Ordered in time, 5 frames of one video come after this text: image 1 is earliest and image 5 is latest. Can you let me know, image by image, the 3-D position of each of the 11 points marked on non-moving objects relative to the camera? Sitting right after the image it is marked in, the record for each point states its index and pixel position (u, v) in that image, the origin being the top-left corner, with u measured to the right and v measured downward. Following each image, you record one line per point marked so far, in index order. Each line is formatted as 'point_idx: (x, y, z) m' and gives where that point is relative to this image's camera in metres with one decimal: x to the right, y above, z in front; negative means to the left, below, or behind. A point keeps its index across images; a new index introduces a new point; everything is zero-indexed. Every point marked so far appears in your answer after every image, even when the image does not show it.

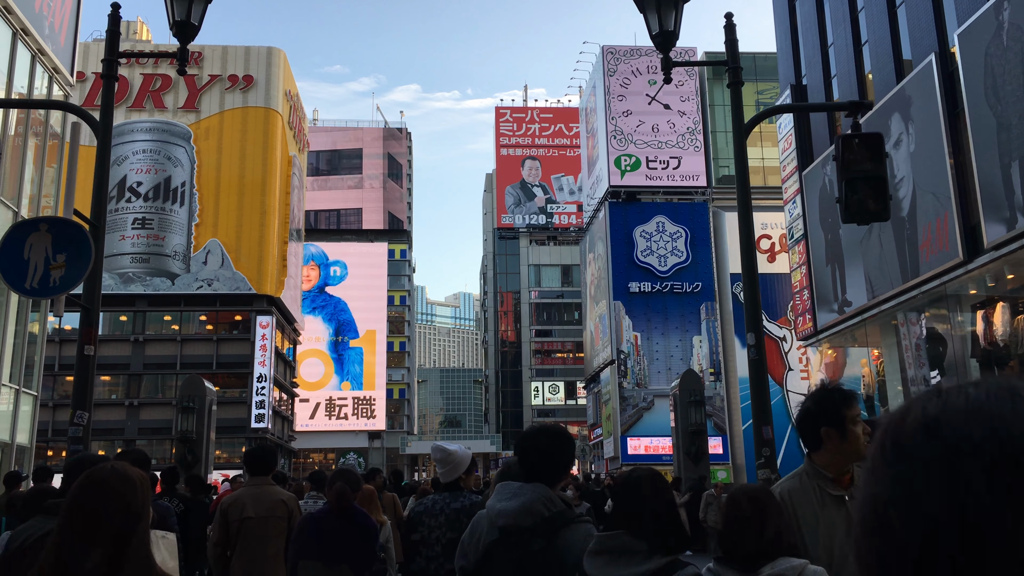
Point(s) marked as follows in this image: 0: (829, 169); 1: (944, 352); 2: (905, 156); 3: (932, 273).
0: (+7.2, +2.7, +20.1) m
1: (+7.7, -1.2, +15.9) m
2: (+7.5, +2.5, +16.9) m
3: (+7.6, +0.3, +16.0) m
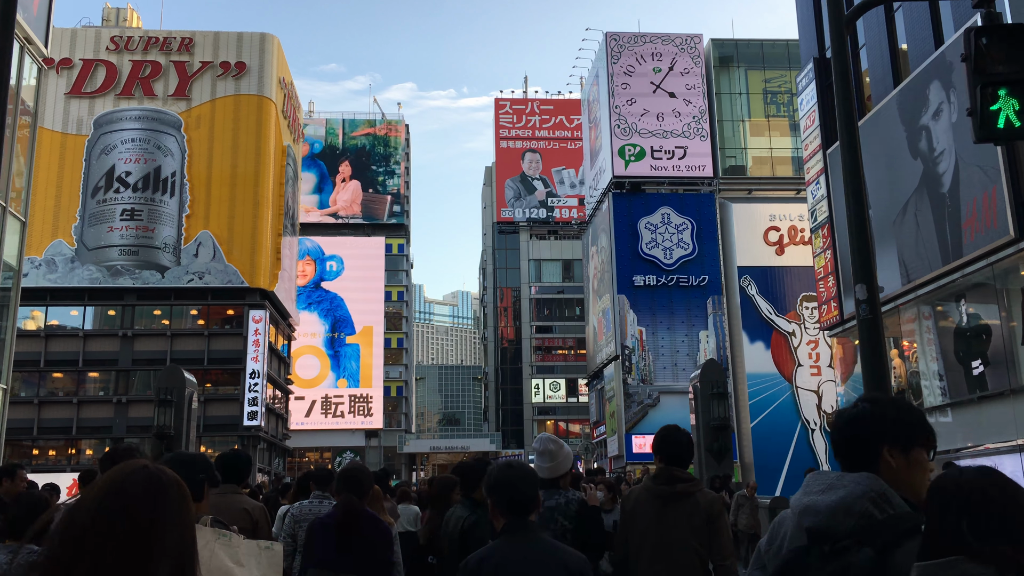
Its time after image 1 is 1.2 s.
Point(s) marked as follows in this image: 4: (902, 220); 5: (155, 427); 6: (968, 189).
0: (+7.3, +3.0, +18.7) m
1: (+7.8, -0.9, +14.5) m
2: (+7.6, +2.8, +15.5) m
3: (+7.7, +0.6, +14.6) m
4: (+7.5, +1.3, +17.1) m
5: (-6.0, -2.3, +14.8) m
6: (+7.7, +1.7, +15.0) m
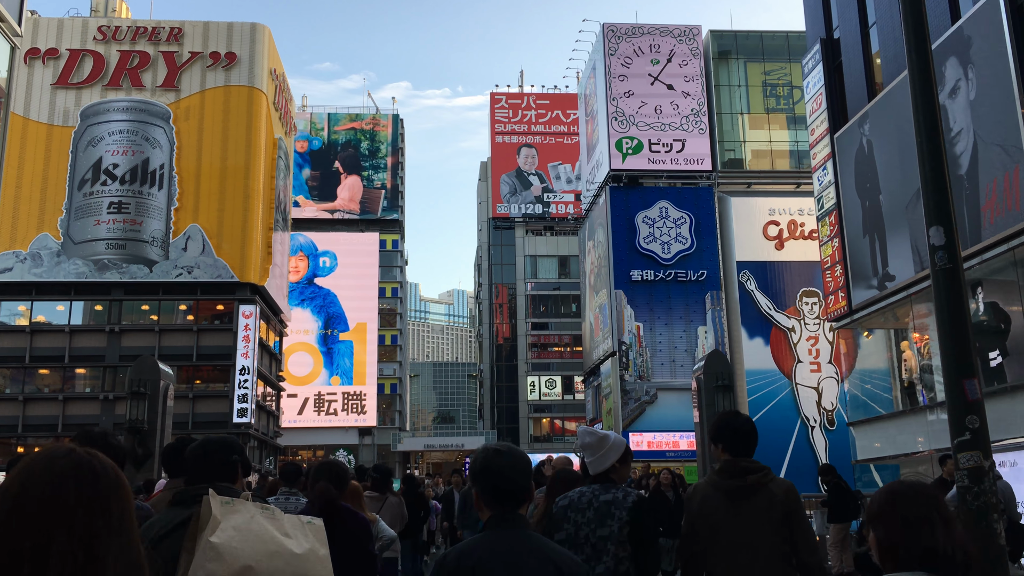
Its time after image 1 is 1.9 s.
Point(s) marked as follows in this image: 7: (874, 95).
0: (+7.2, +3.3, +17.9) m
1: (+7.7, -0.7, +13.7) m
2: (+7.5, +3.1, +14.7) m
3: (+7.6, +0.8, +13.8) m
4: (+7.4, +1.5, +16.3) m
5: (-6.1, -2.1, +13.9) m
6: (+7.6, +1.9, +14.2) m
7: (+7.4, +3.9, +18.0) m
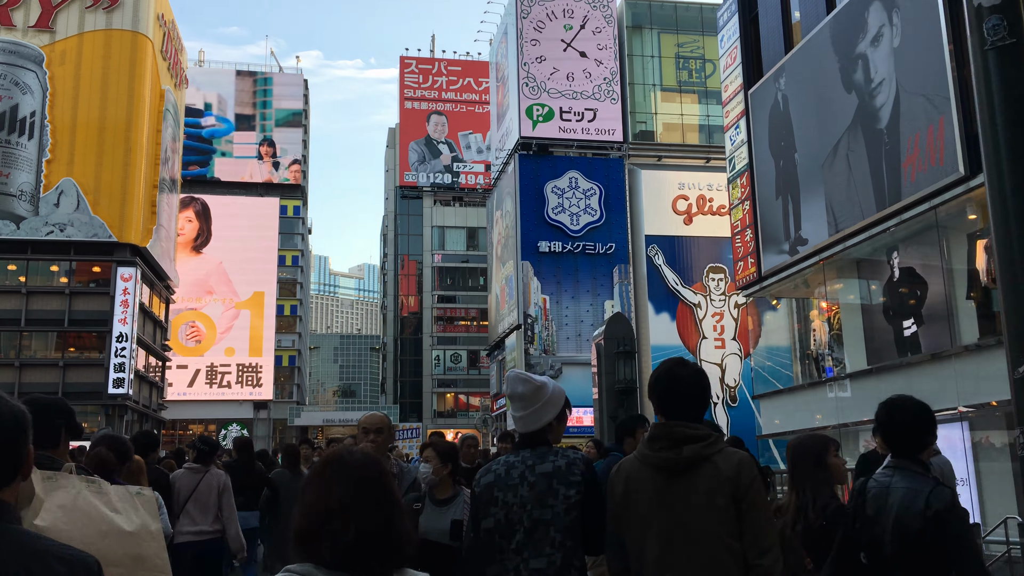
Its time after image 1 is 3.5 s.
0: (+5.2, +3.9, +16.8) m
1: (+6.0, -0.1, +12.8) m
2: (+5.8, +3.6, +13.7) m
3: (+6.0, +1.4, +12.9) m
4: (+5.5, +2.2, +15.3) m
5: (-7.8, -1.3, +11.7) m
6: (+5.9, +2.5, +13.2) m
7: (+5.4, +4.6, +16.9) m
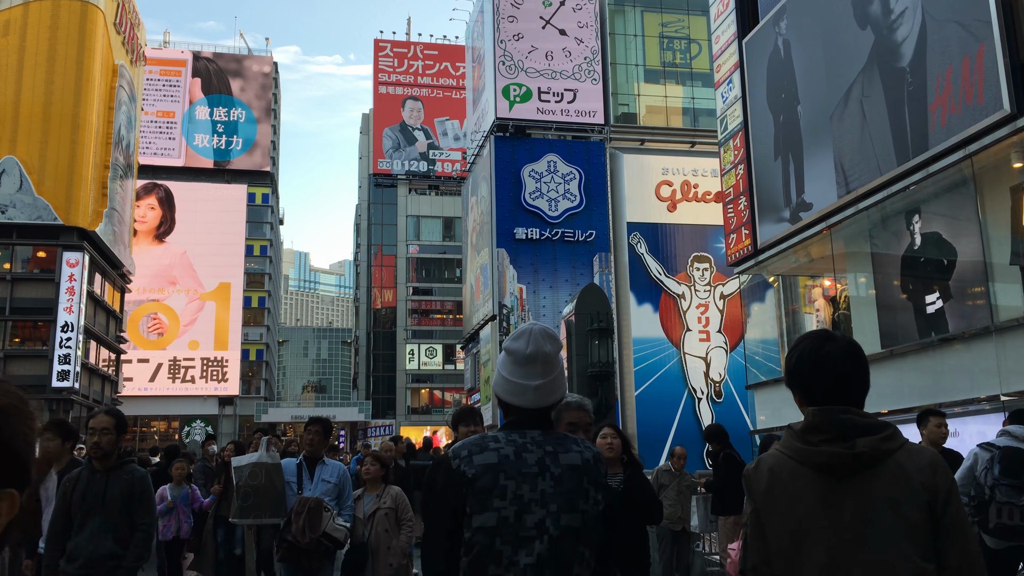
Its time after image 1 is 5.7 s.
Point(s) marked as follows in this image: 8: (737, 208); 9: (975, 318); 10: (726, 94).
0: (+4.5, +4.4, +14.7) m
1: (+5.4, +0.3, +10.7) m
2: (+5.2, +4.1, +11.6) m
3: (+5.4, +1.8, +10.8) m
4: (+4.9, +2.6, +13.2) m
5: (-8.3, -0.8, +9.3) m
6: (+5.4, +2.9, +11.1) m
7: (+4.7, +5.0, +14.8) m
8: (+4.3, +1.5, +17.2) m
9: (+5.4, -0.3, +10.3) m
10: (+4.3, +3.8, +17.6) m
